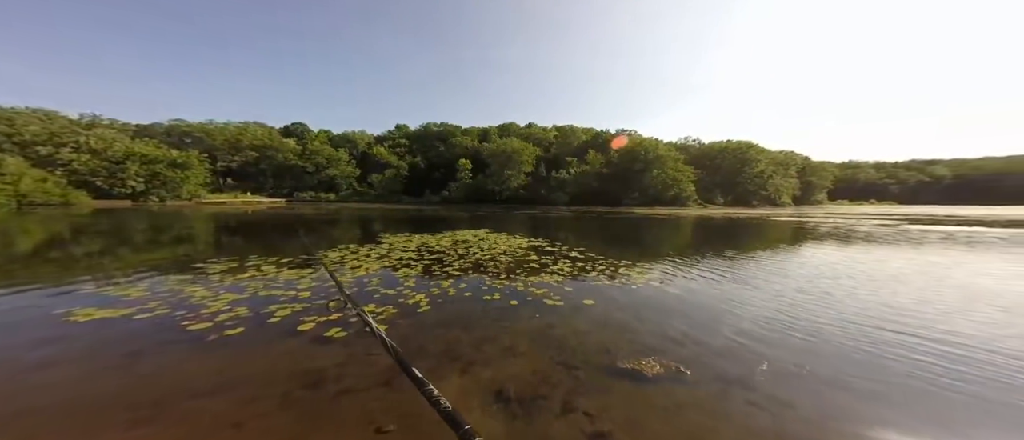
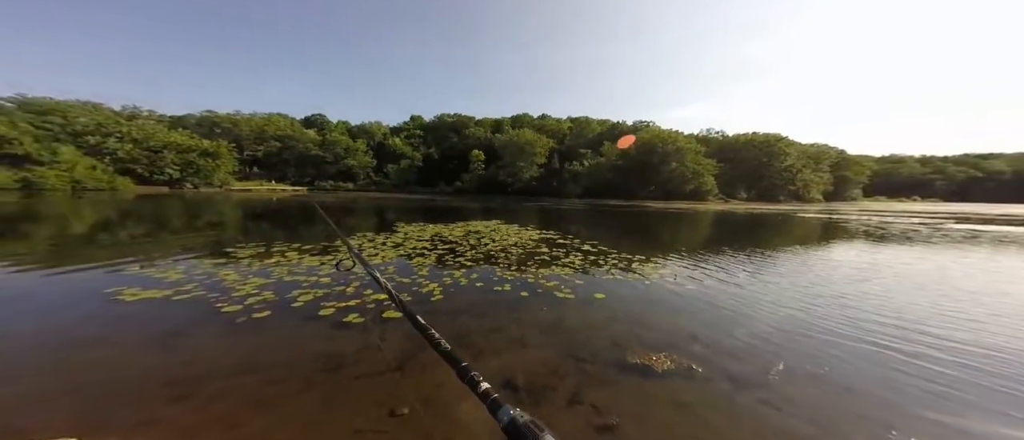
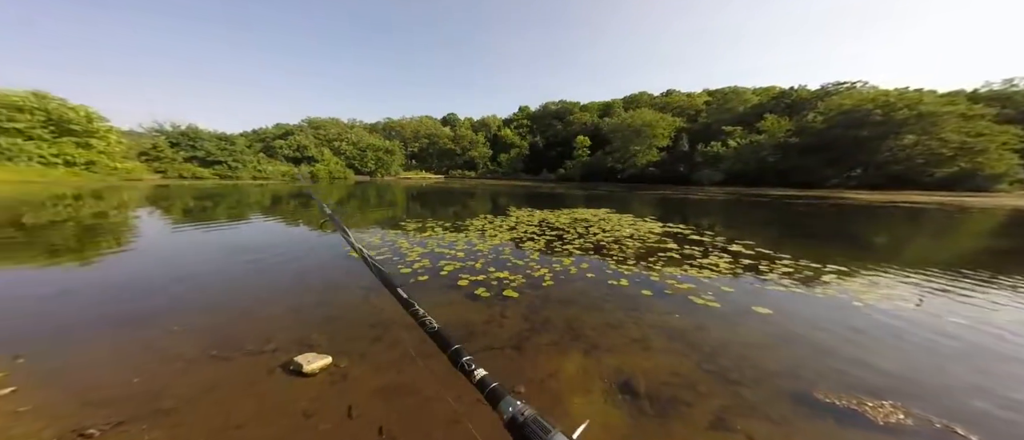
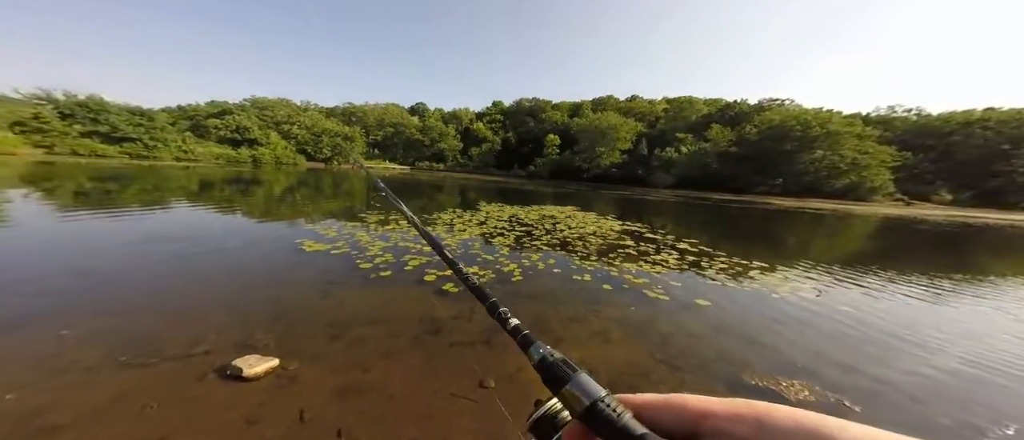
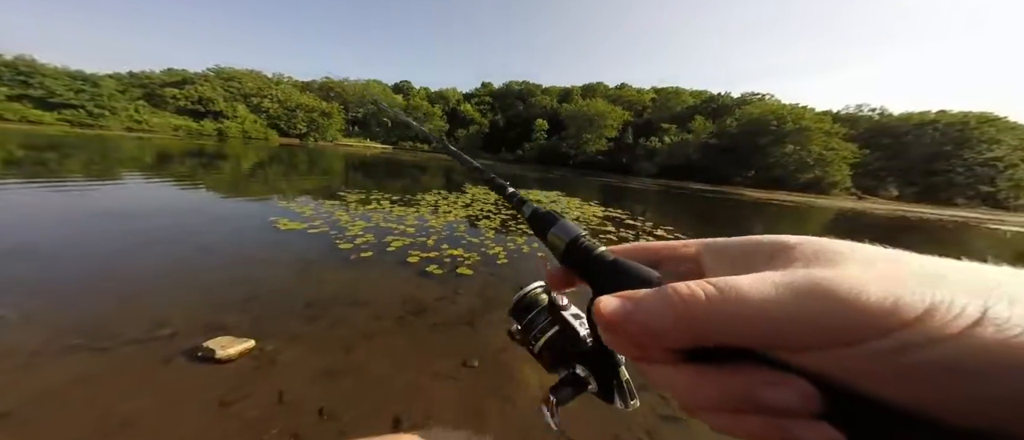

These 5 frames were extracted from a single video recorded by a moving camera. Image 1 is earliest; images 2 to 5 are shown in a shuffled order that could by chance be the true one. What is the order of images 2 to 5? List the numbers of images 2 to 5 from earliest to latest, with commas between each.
2, 5, 4, 3
